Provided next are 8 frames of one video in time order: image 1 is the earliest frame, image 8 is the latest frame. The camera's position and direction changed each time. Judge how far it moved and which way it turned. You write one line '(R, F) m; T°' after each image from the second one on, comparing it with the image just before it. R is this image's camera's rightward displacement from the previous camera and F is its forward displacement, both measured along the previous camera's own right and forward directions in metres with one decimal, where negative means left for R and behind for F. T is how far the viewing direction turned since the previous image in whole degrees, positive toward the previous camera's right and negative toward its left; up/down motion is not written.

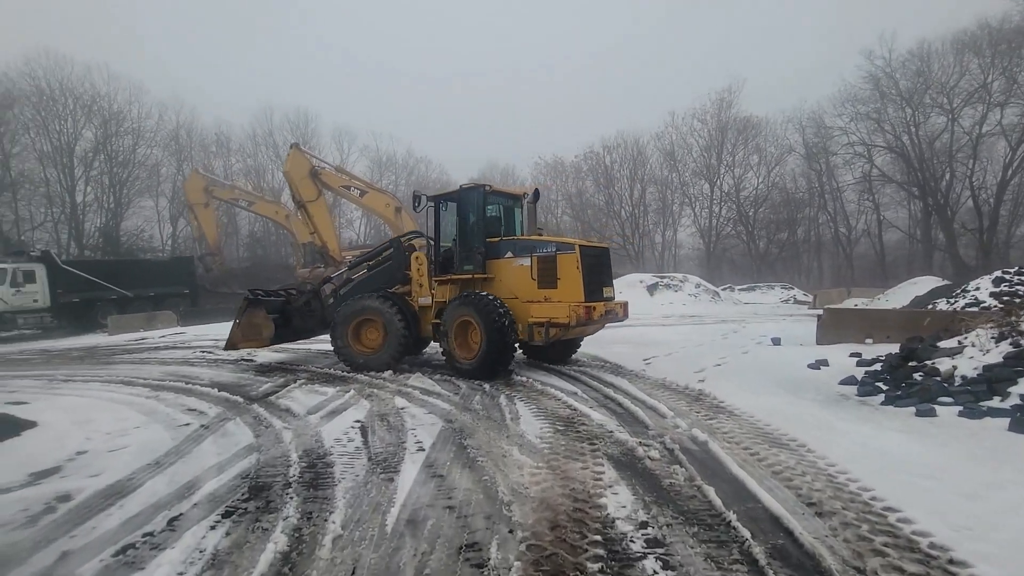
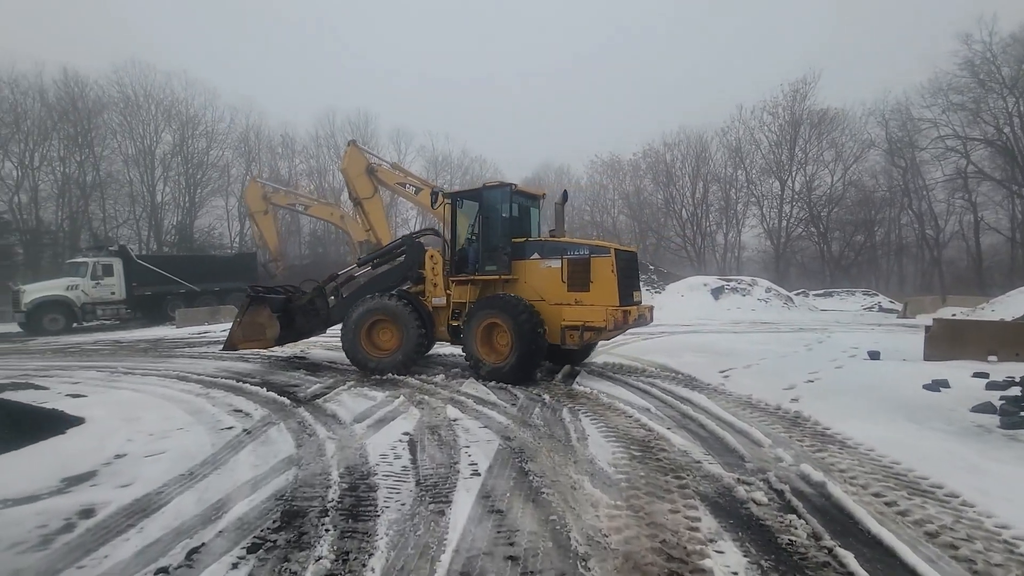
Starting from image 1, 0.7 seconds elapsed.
(-0.2, +0.6) m; -6°
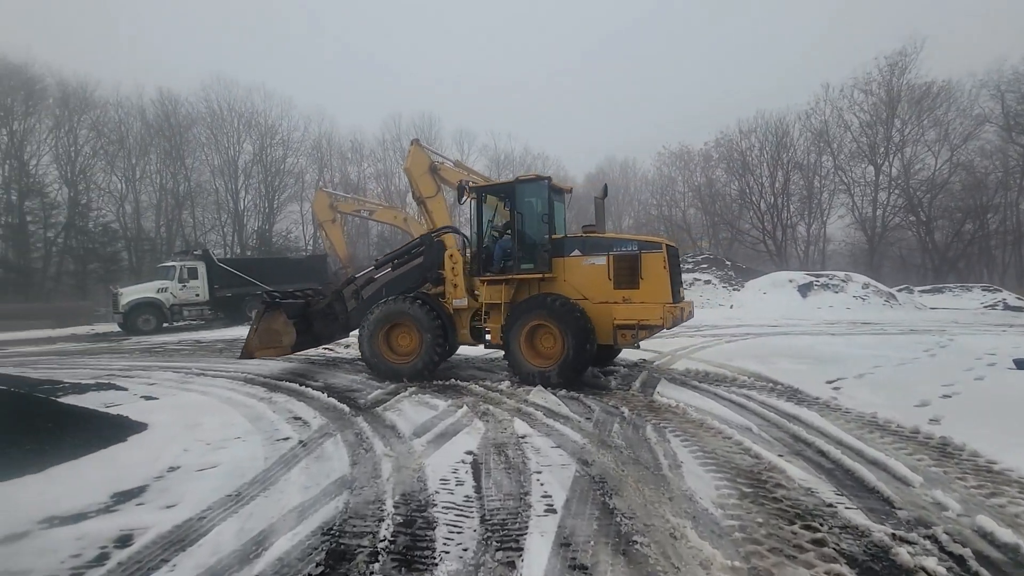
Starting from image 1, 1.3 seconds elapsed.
(-0.1, +0.6) m; -7°
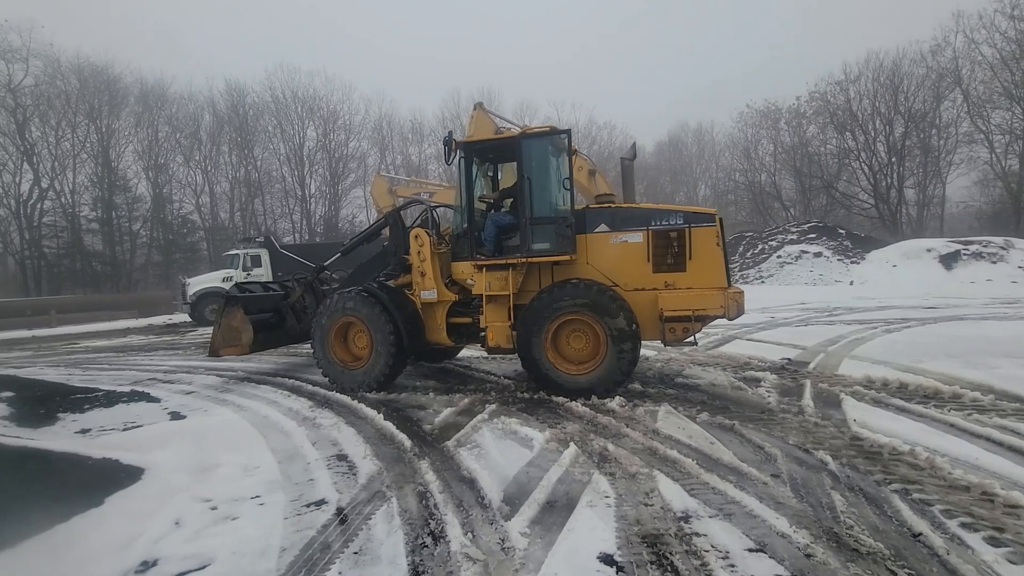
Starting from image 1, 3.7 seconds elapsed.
(-0.5, +1.7) m; -7°
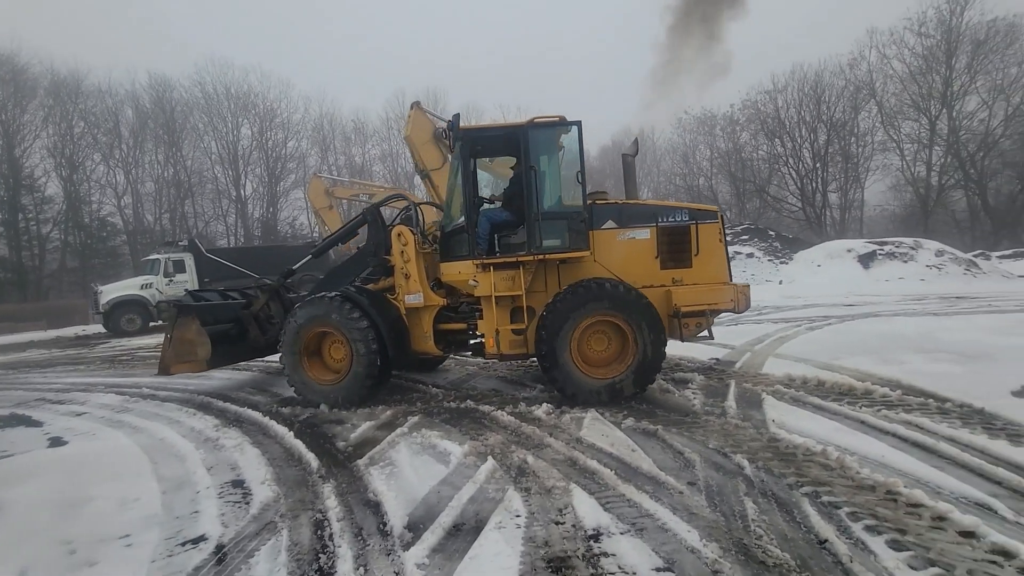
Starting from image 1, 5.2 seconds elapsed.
(+0.3, +0.2) m; +6°
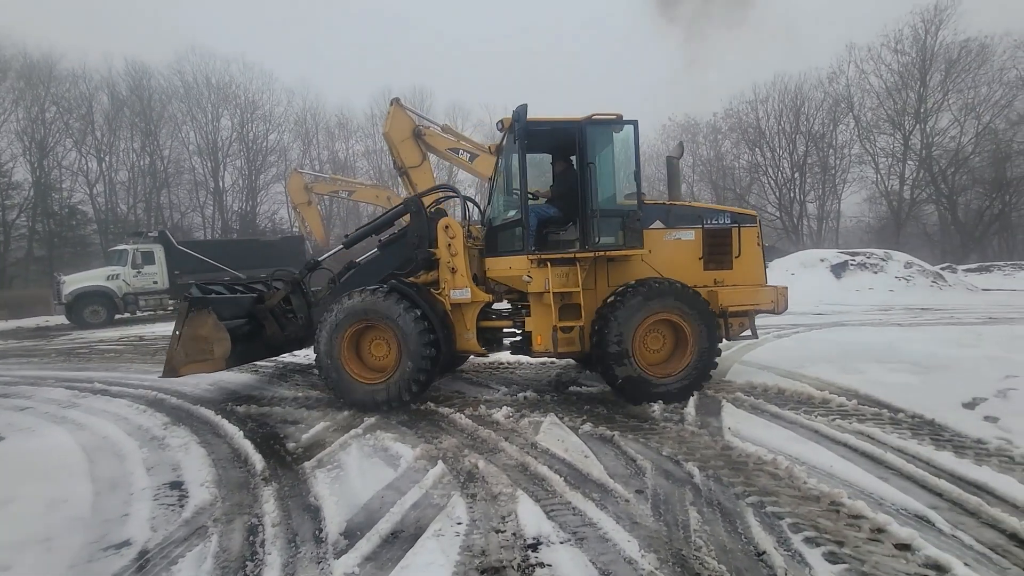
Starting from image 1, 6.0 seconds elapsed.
(+0.2, +0.1) m; +2°
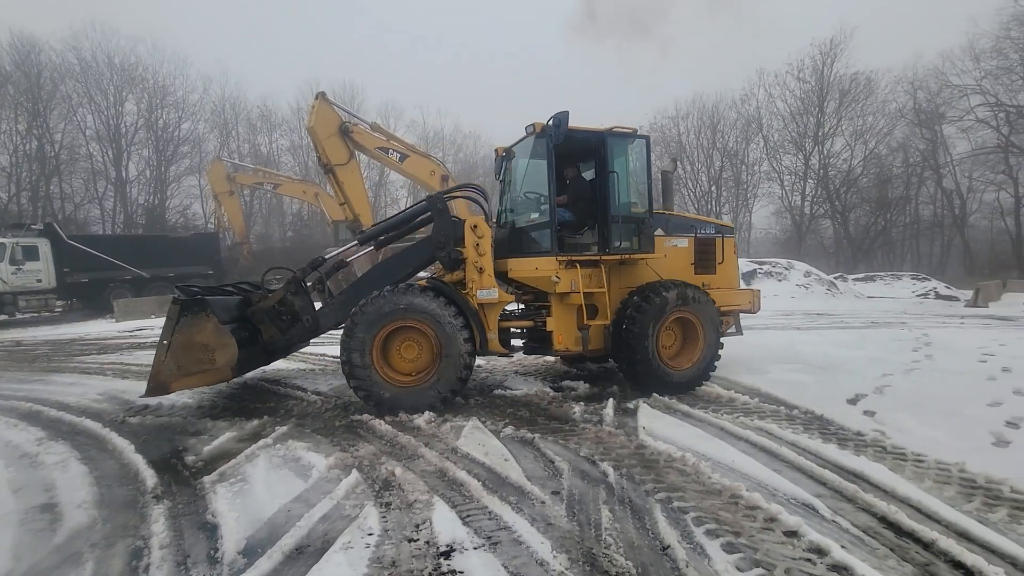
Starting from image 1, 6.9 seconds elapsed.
(+0.1, 0.0) m; +8°
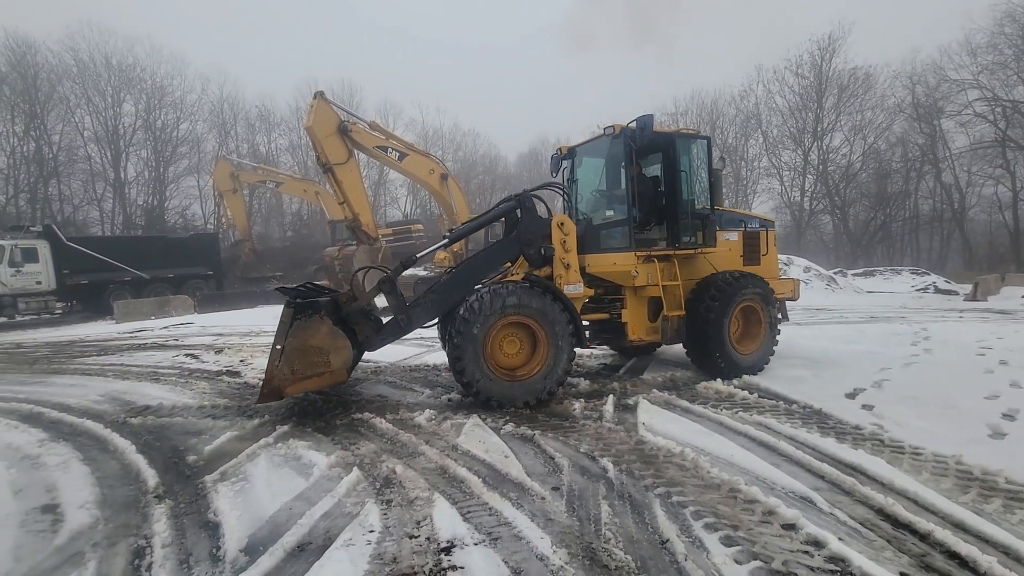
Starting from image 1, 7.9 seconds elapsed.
(0.0, 0.0) m; 0°
